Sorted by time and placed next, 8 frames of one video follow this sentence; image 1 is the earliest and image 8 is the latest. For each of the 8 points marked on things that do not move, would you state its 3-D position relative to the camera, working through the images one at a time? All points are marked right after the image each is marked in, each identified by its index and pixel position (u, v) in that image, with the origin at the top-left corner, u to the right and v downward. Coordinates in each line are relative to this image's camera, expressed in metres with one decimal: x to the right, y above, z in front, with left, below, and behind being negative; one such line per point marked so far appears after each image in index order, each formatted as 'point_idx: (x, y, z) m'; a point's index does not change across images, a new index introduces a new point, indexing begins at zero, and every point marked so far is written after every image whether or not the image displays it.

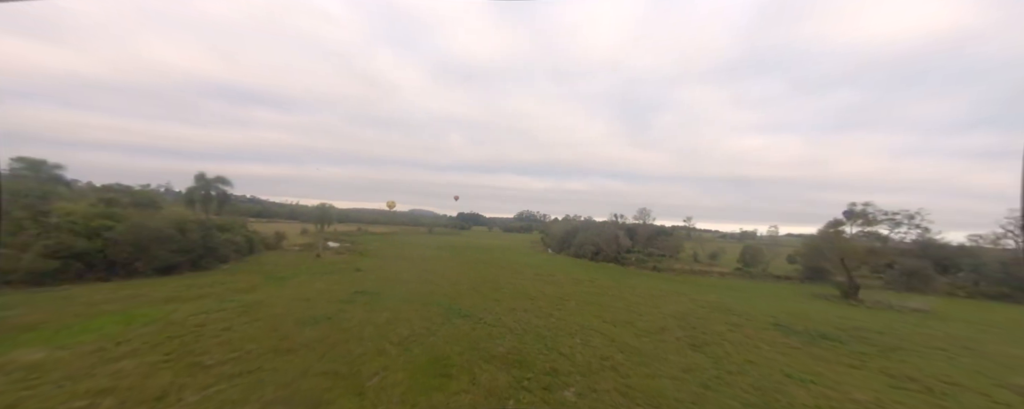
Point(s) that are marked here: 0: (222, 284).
0: (-14.0, -3.8, +16.0) m
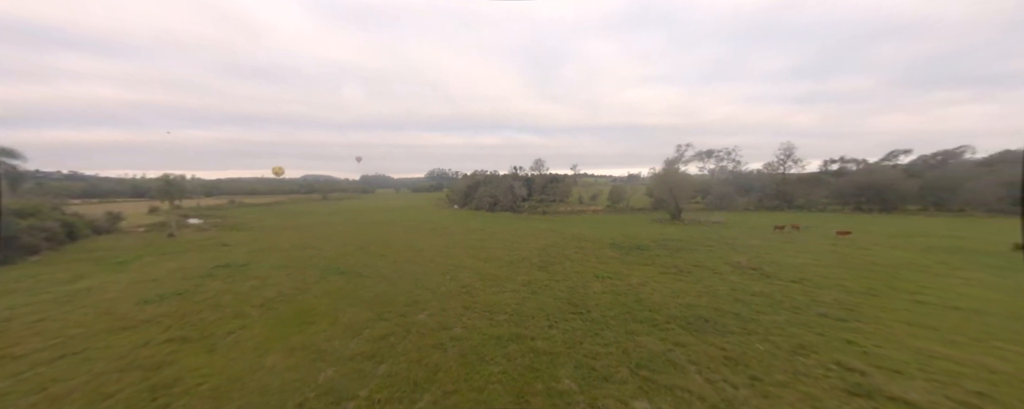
0: (-19.5, -3.0, +13.3) m
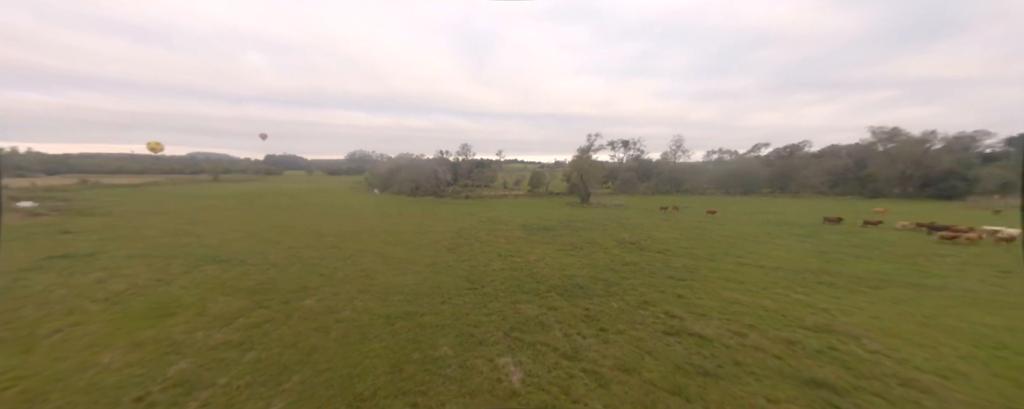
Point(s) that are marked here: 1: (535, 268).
0: (-22.8, -2.4, +9.4) m
1: (+0.8, -2.0, +10.7) m
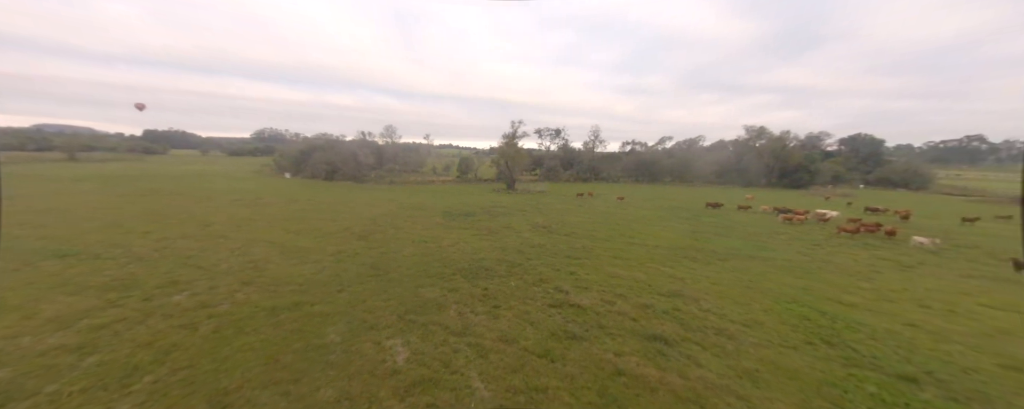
0: (-25.0, -2.1, +5.1) m
1: (-2.2, -1.6, +10.9) m
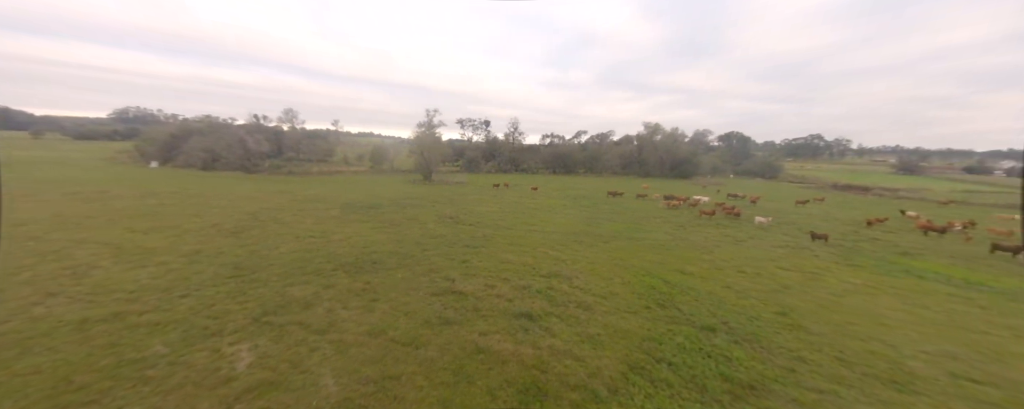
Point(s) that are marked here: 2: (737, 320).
0: (-26.6, -2.4, -0.3) m
1: (-5.5, -1.3, +10.2) m
2: (+4.4, -2.3, +6.5) m
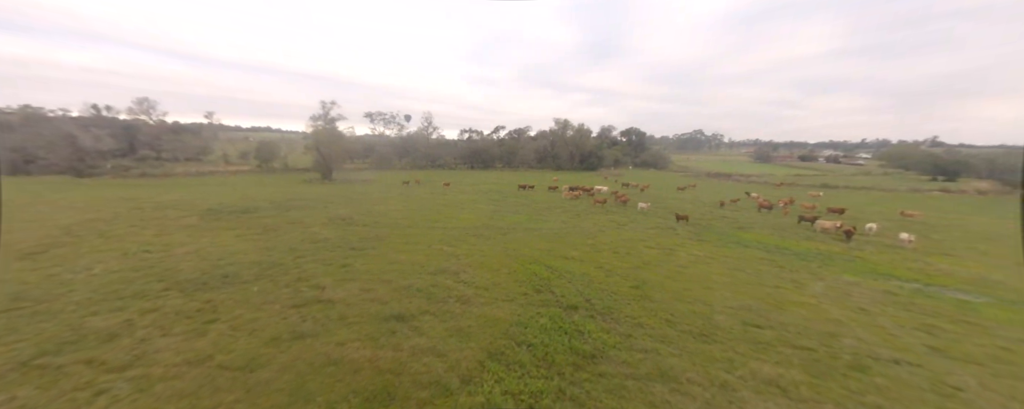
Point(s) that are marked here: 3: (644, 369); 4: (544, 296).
0: (-26.8, -3.6, -6.3) m
1: (-8.6, -1.5, +8.6) m
2: (+1.9, -2.0, +7.1) m
3: (+1.9, -2.3, +4.6) m
4: (+0.7, -2.0, +7.1) m
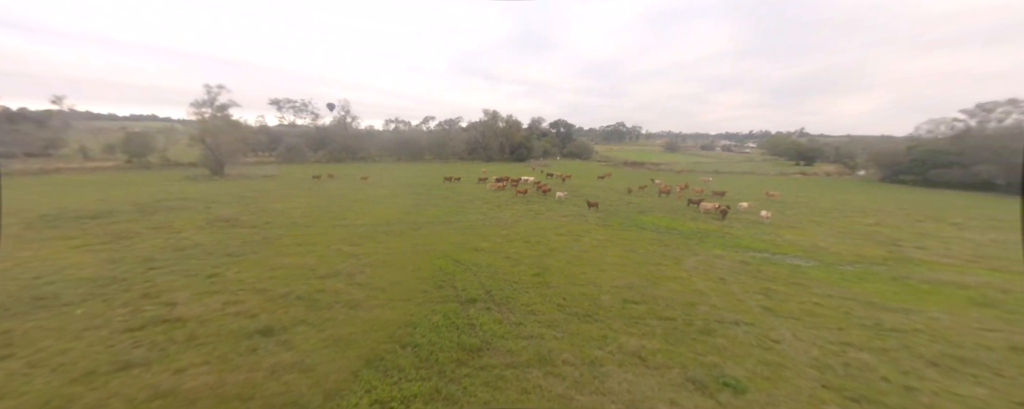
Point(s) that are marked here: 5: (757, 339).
0: (-25.9, -4.9, -11.3) m
1: (-10.9, -1.7, +6.7) m
2: (-0.3, -1.8, +7.2) m
3: (+0.2, -2.2, +4.8) m
4: (-1.4, -1.8, +6.9) m
5: (+3.8, -2.1, +5.2) m
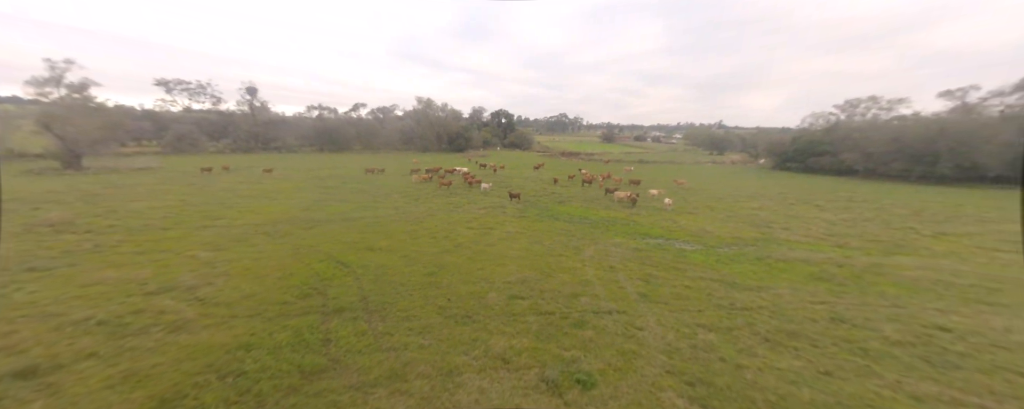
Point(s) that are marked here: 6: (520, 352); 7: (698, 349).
0: (-24.9, -6.0, -15.6) m
1: (-13.0, -1.9, +4.4) m
2: (-2.6, -1.7, +6.6) m
3: (-1.8, -2.2, +4.3) m
4: (-3.7, -1.8, +6.1) m
5: (+1.8, -2.0, +5.2) m
6: (+0.1, -2.1, +4.7) m
7: (+2.6, -2.0, +4.6) m
